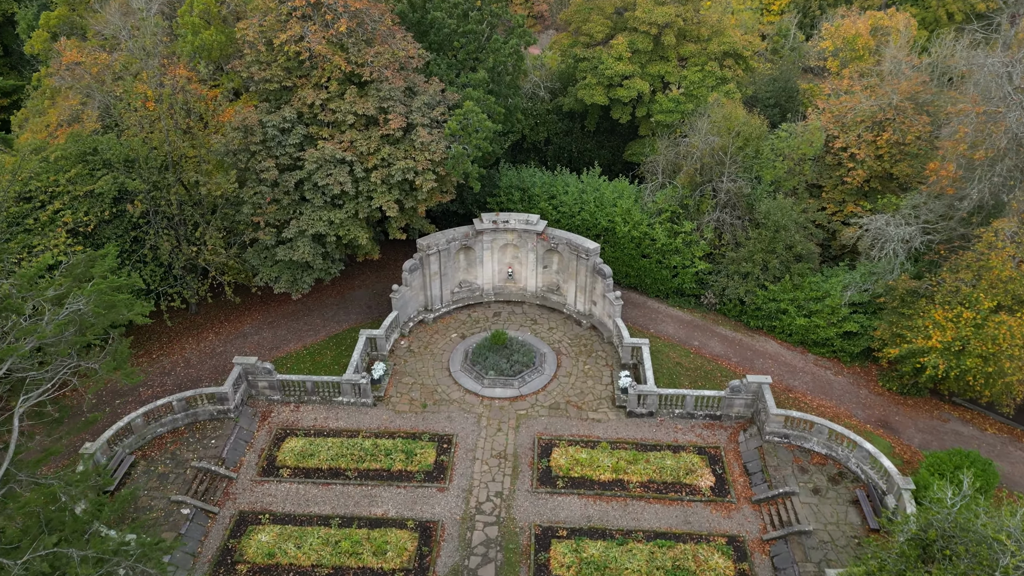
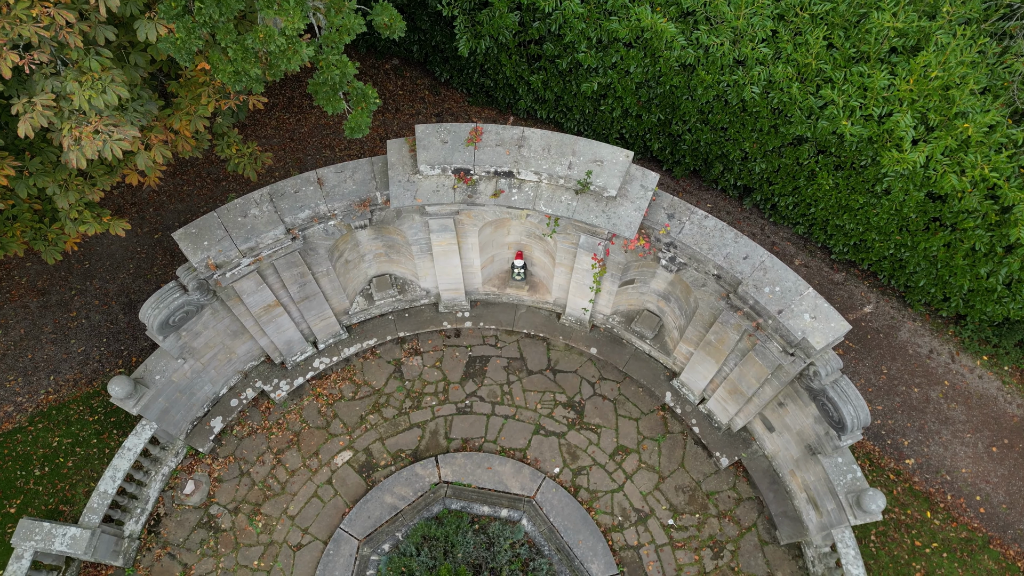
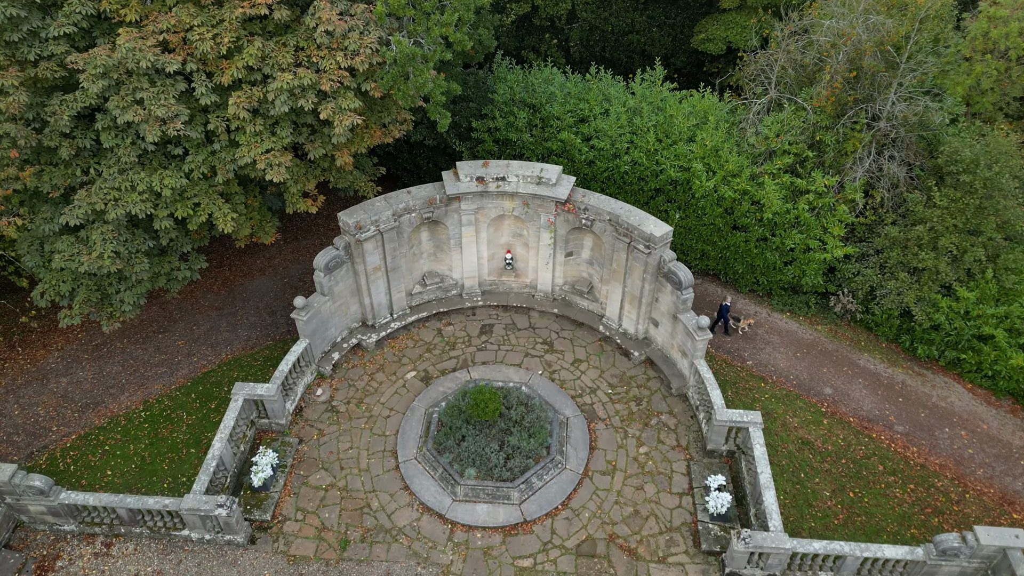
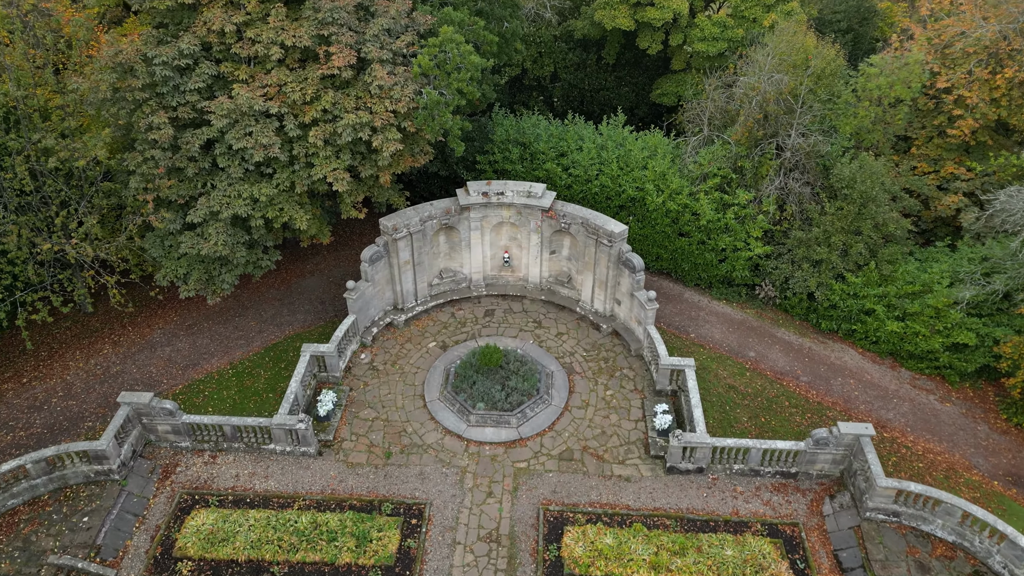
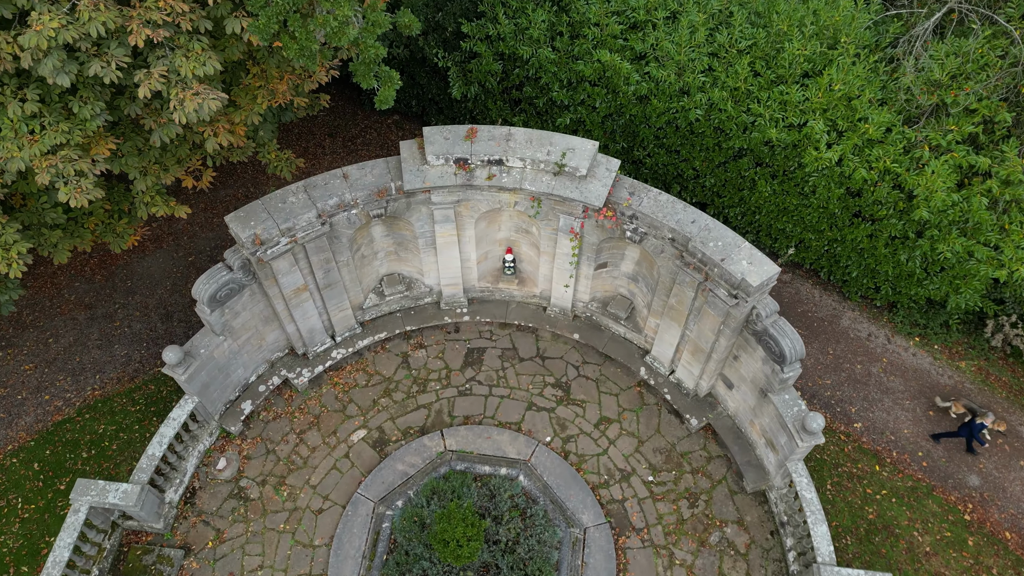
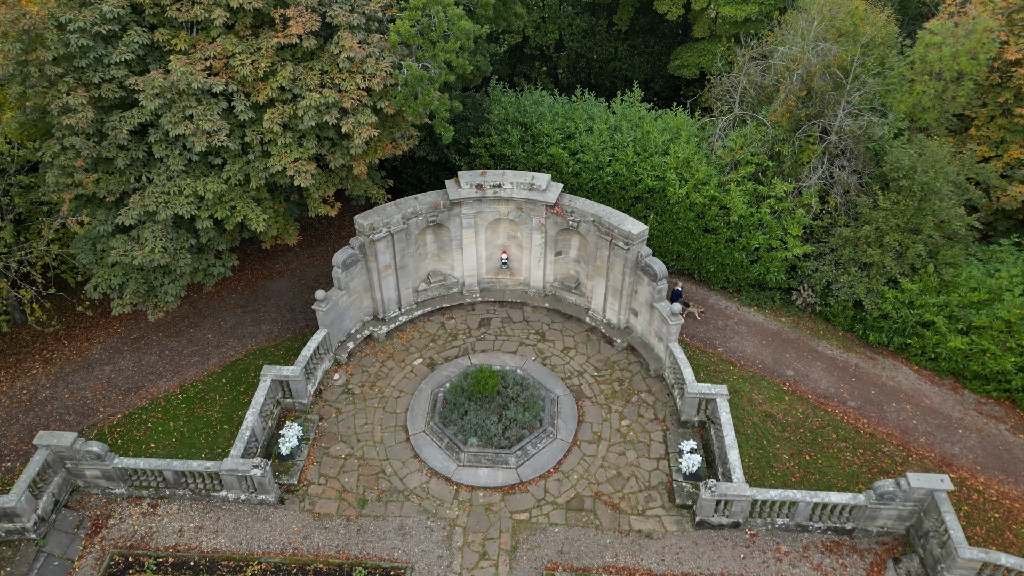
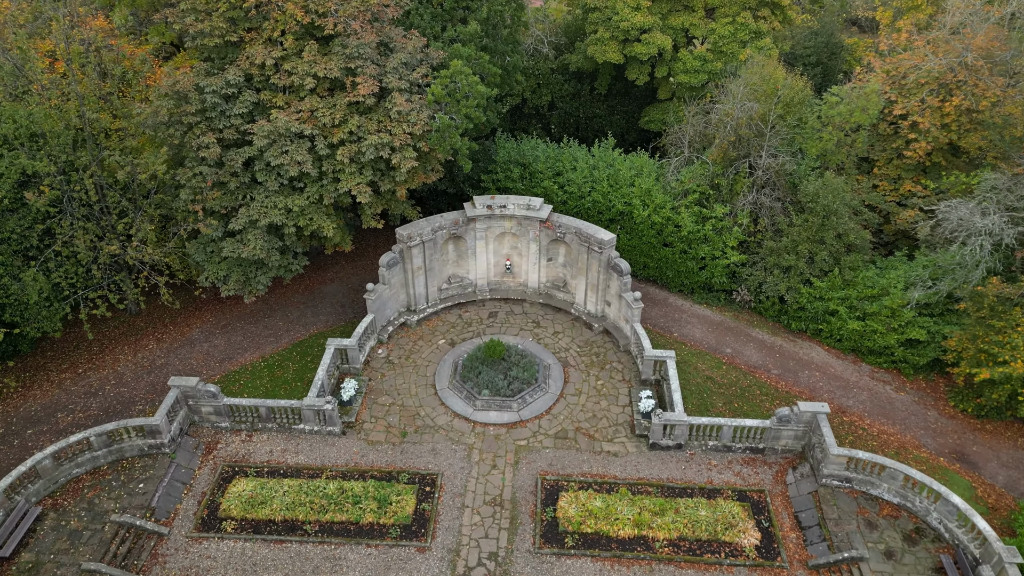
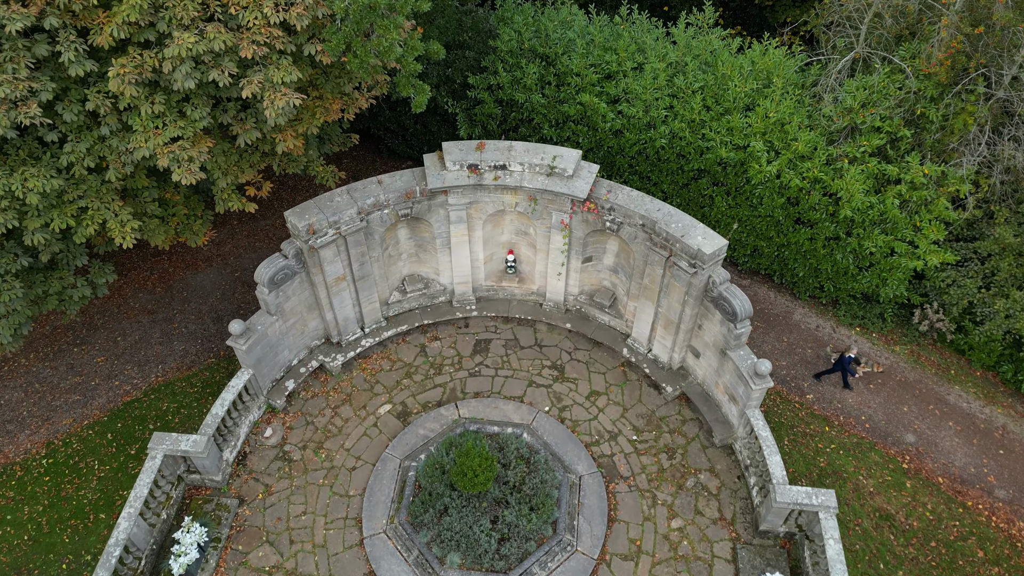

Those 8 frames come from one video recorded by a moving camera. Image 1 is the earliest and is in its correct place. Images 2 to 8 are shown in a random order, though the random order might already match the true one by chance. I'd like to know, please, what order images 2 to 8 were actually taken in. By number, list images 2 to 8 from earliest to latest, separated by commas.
7, 4, 6, 3, 8, 5, 2
